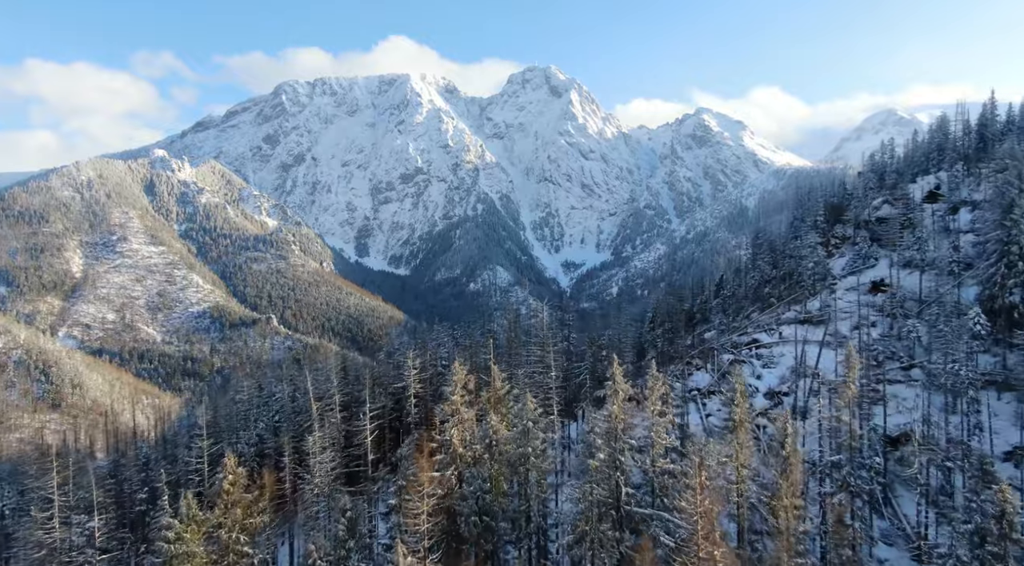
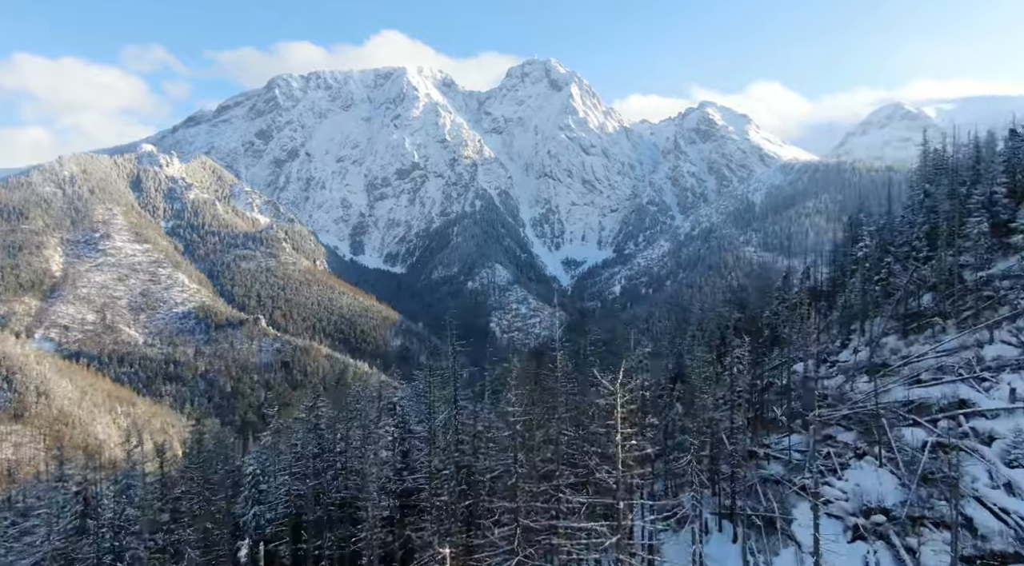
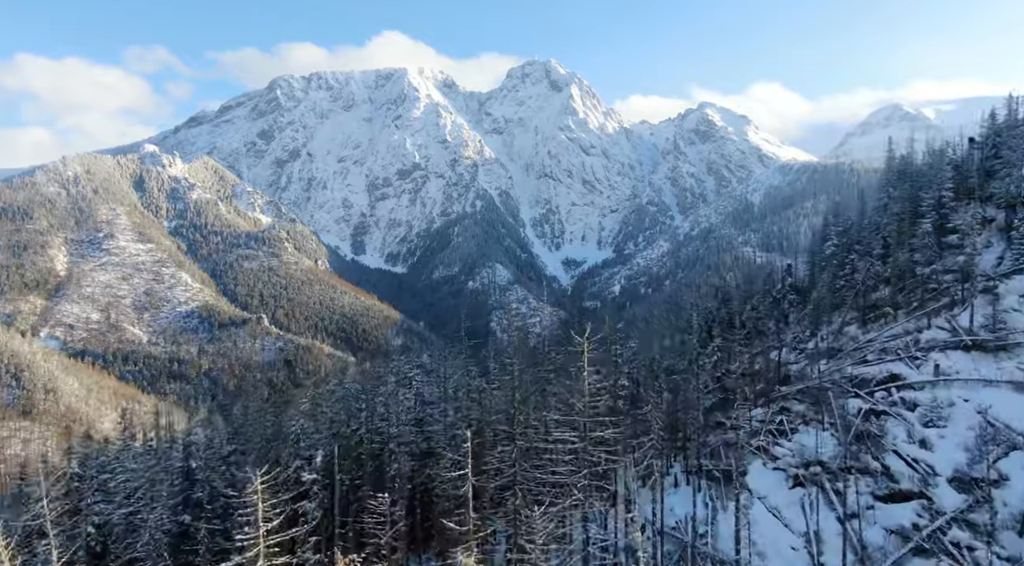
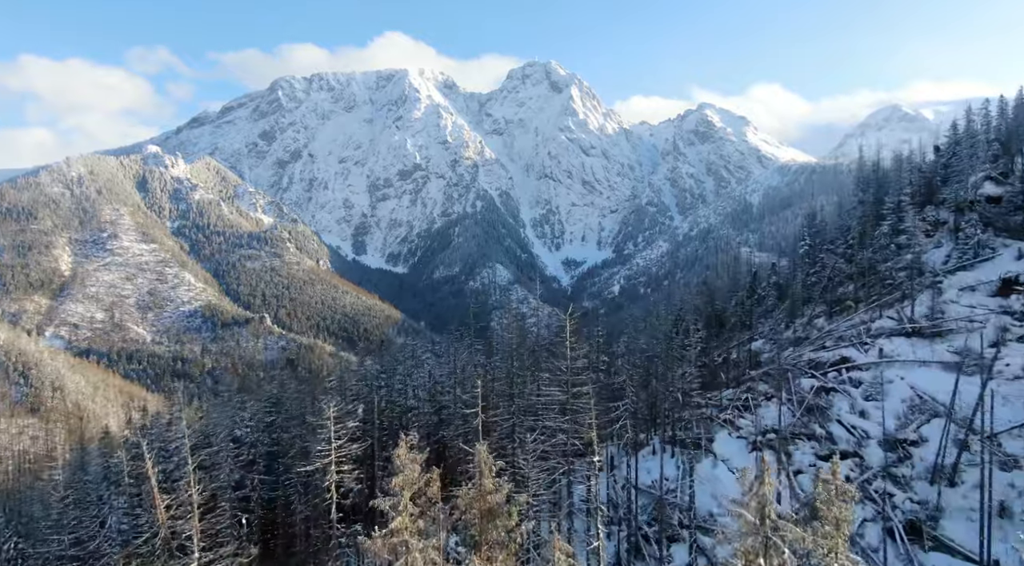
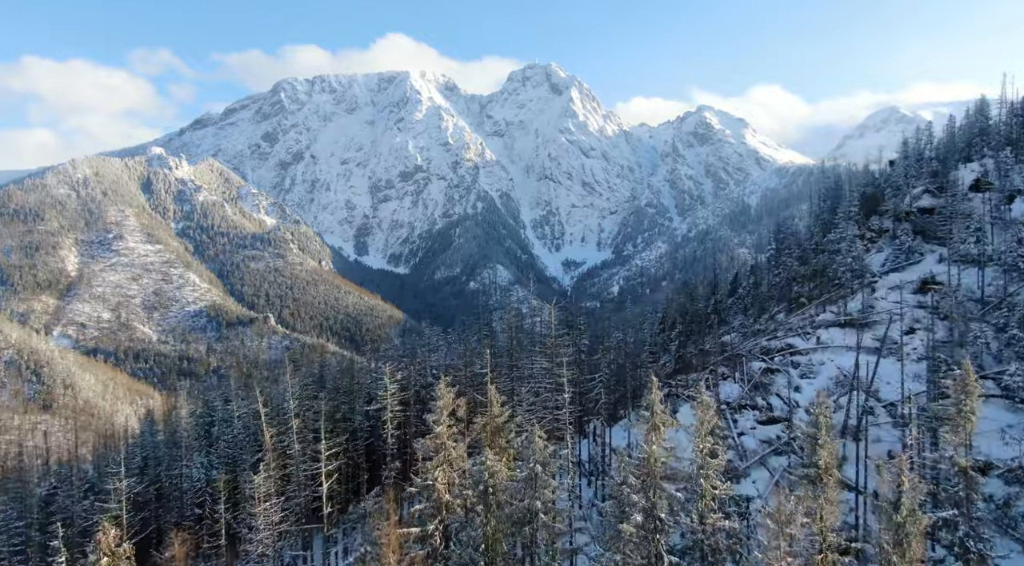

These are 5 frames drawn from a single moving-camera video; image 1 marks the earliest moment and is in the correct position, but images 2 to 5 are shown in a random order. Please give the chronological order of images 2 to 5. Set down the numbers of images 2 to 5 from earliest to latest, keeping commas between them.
5, 4, 3, 2
